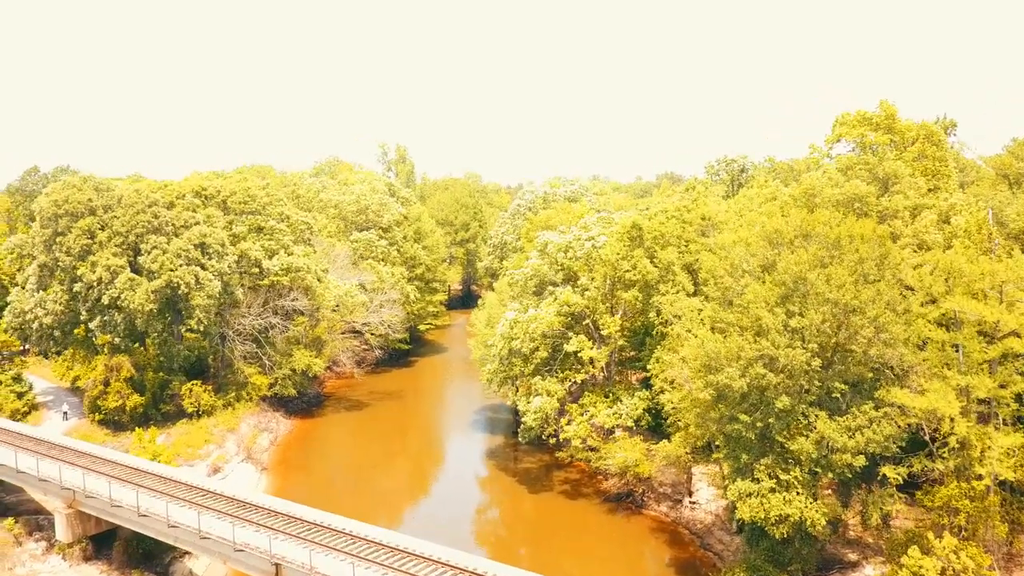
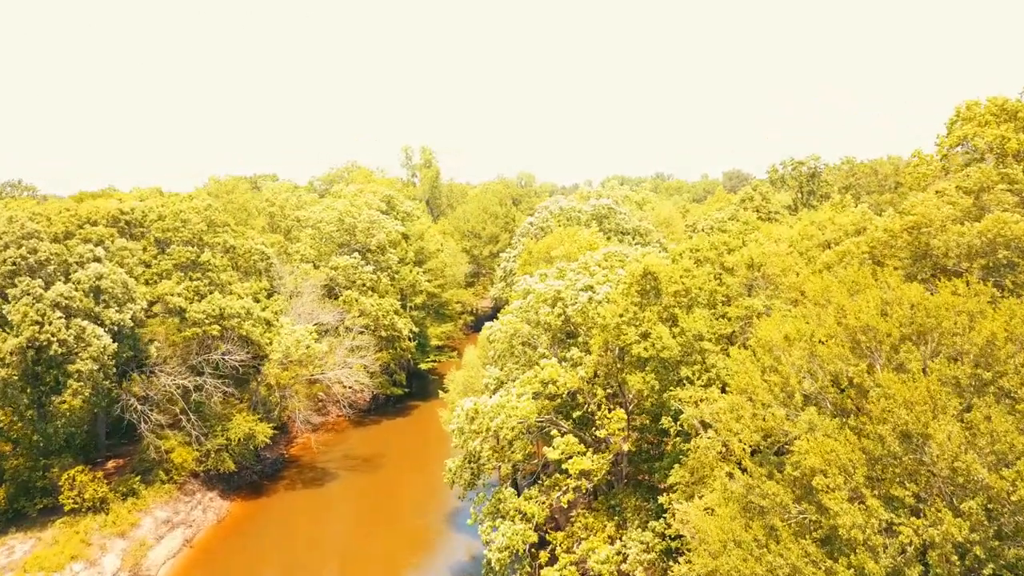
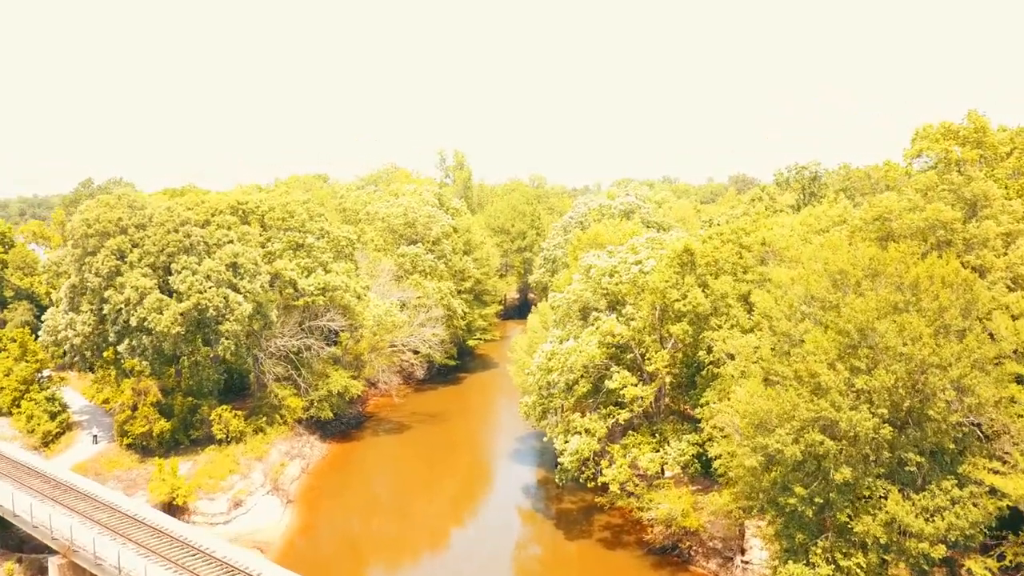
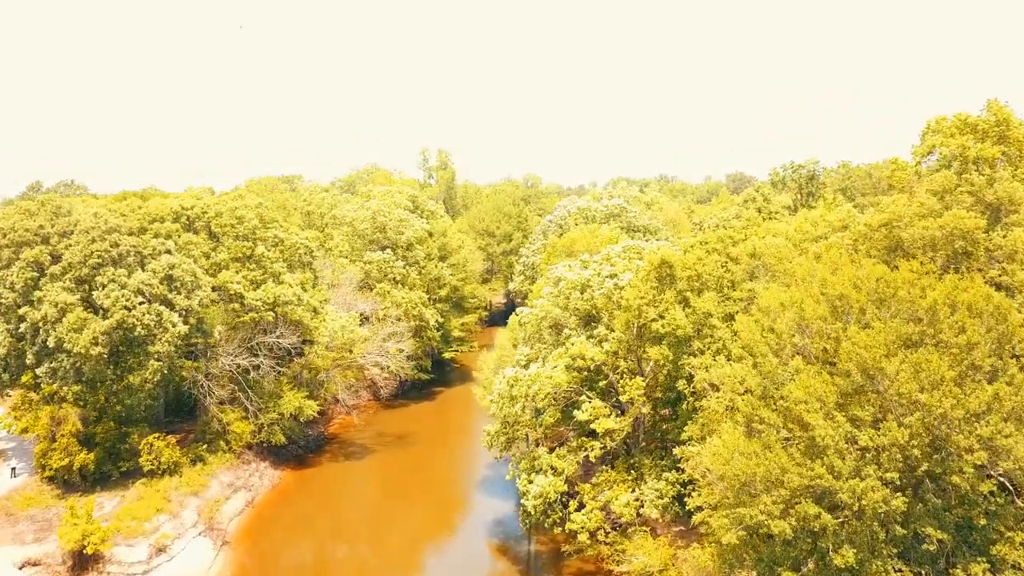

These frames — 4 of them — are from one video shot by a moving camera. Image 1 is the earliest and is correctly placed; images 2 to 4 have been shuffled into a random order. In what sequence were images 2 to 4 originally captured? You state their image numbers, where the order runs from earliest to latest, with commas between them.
3, 4, 2
